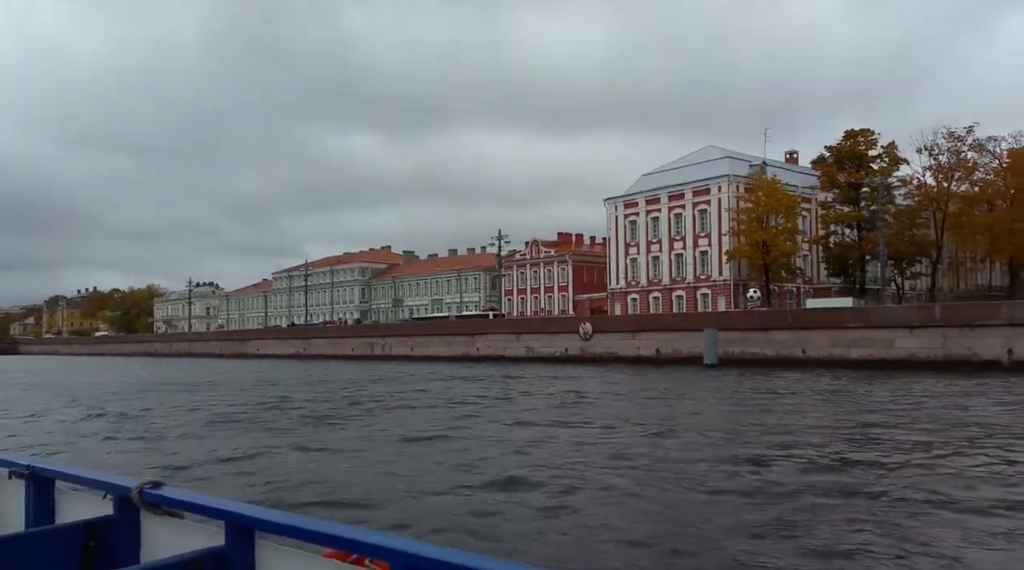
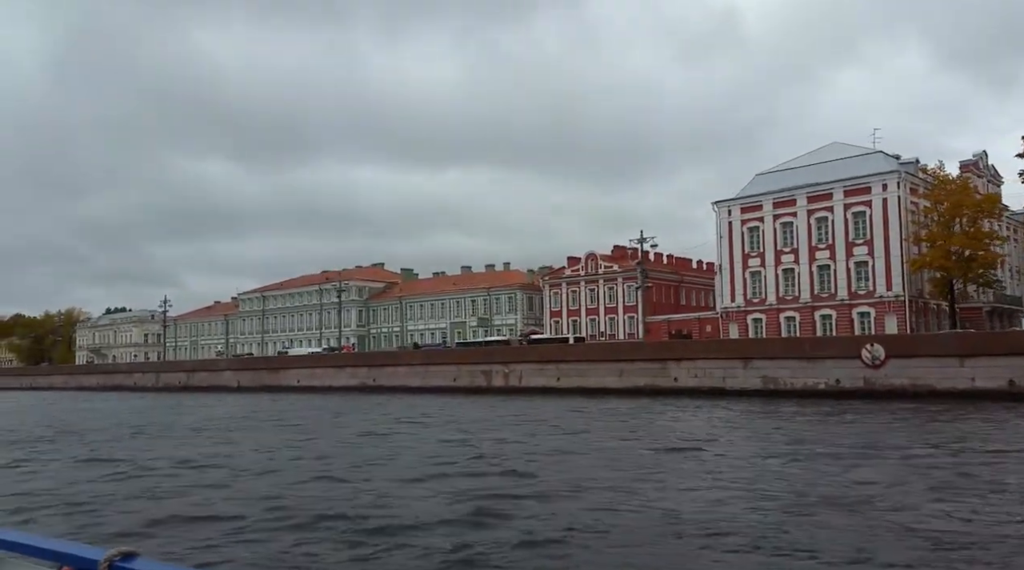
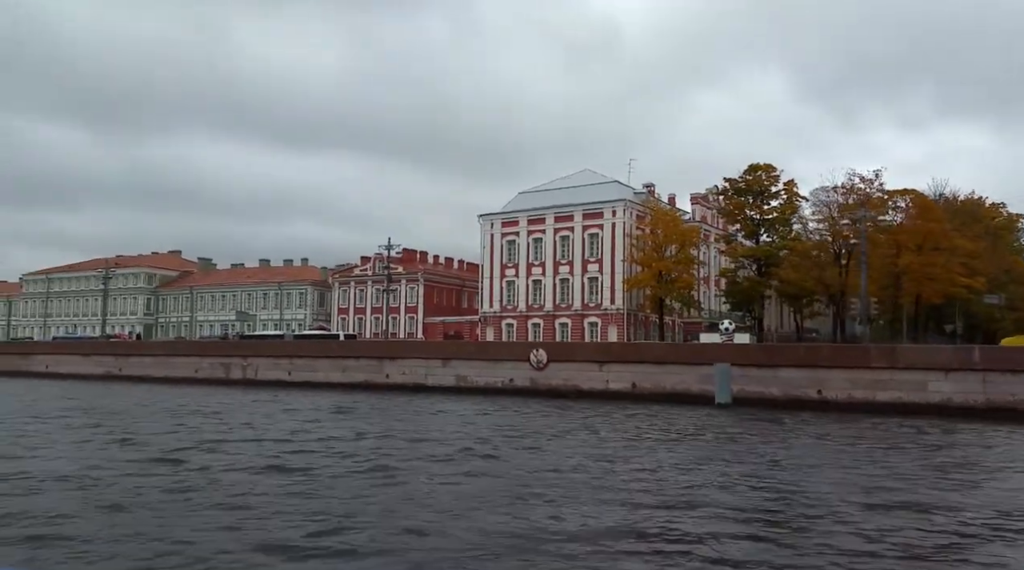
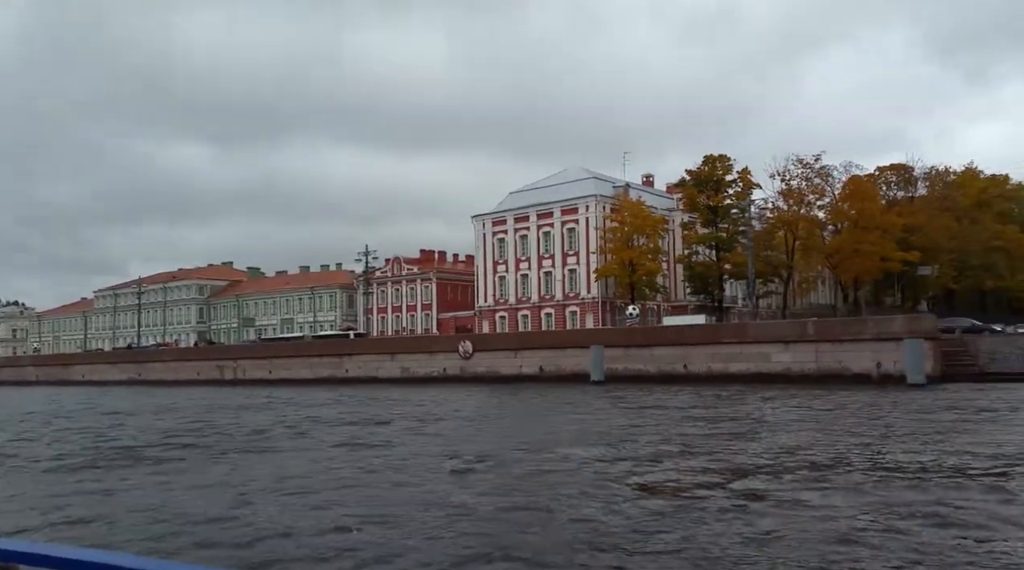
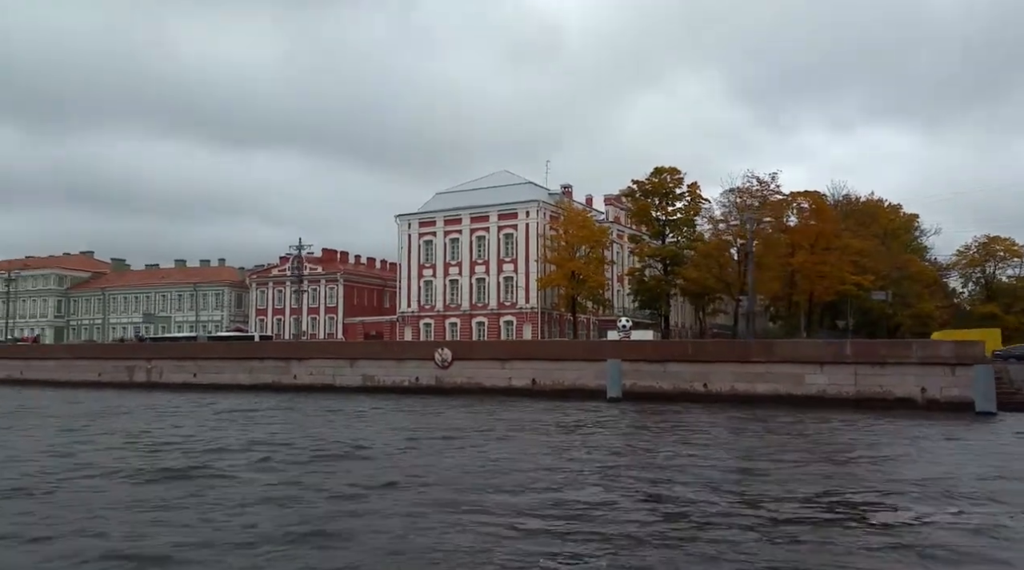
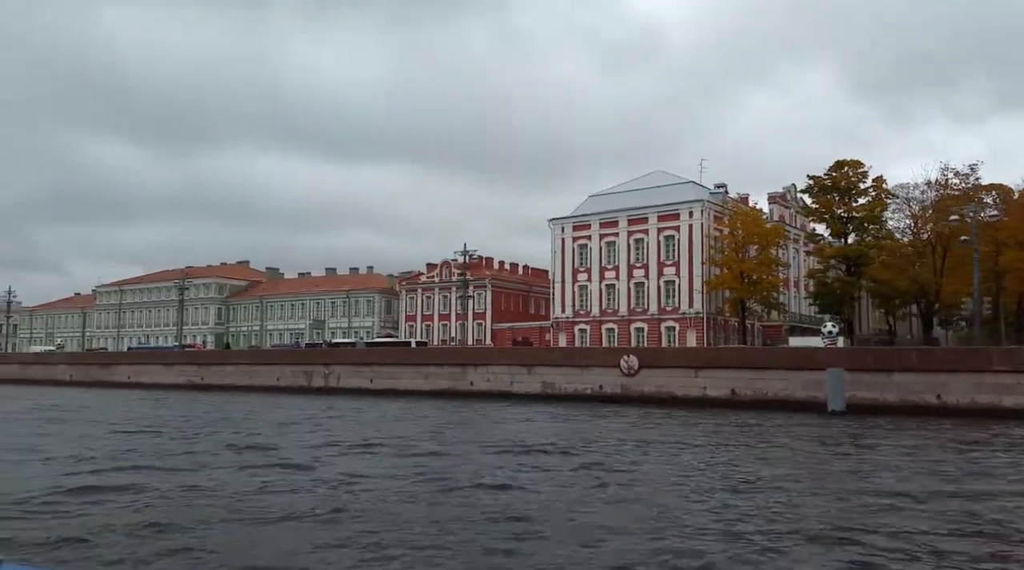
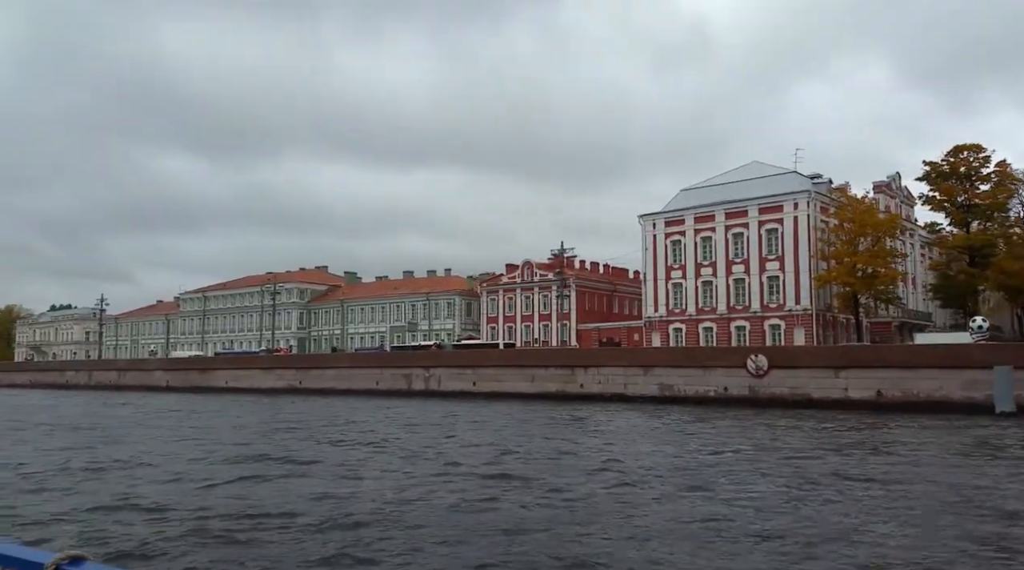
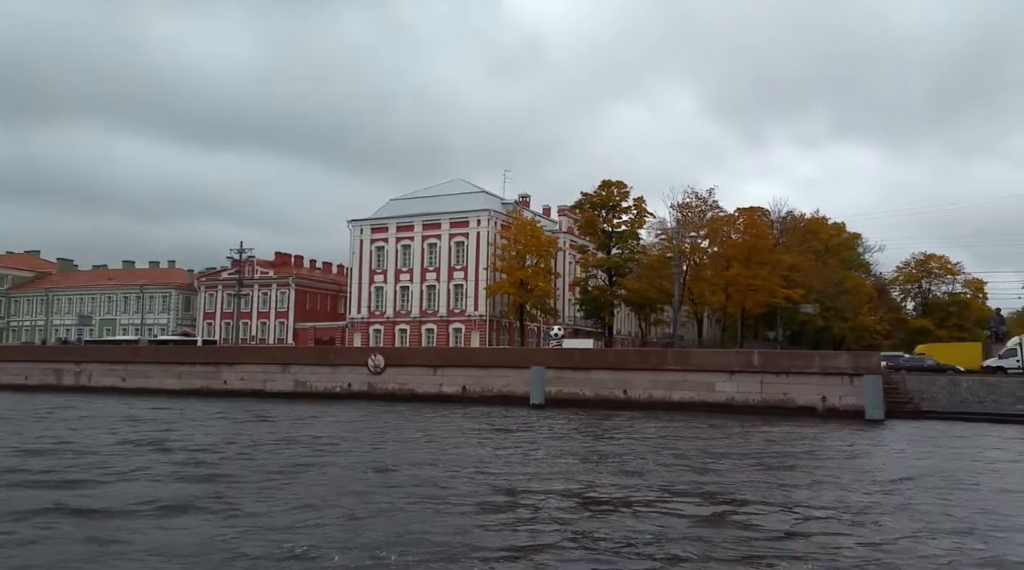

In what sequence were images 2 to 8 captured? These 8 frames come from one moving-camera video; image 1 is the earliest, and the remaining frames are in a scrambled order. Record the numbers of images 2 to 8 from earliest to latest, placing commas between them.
4, 8, 5, 3, 6, 7, 2
